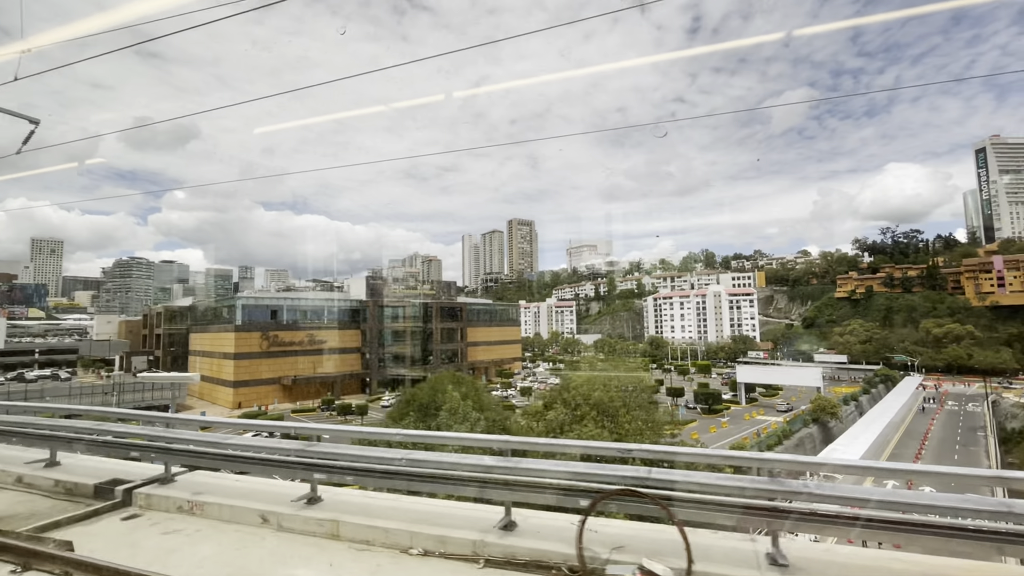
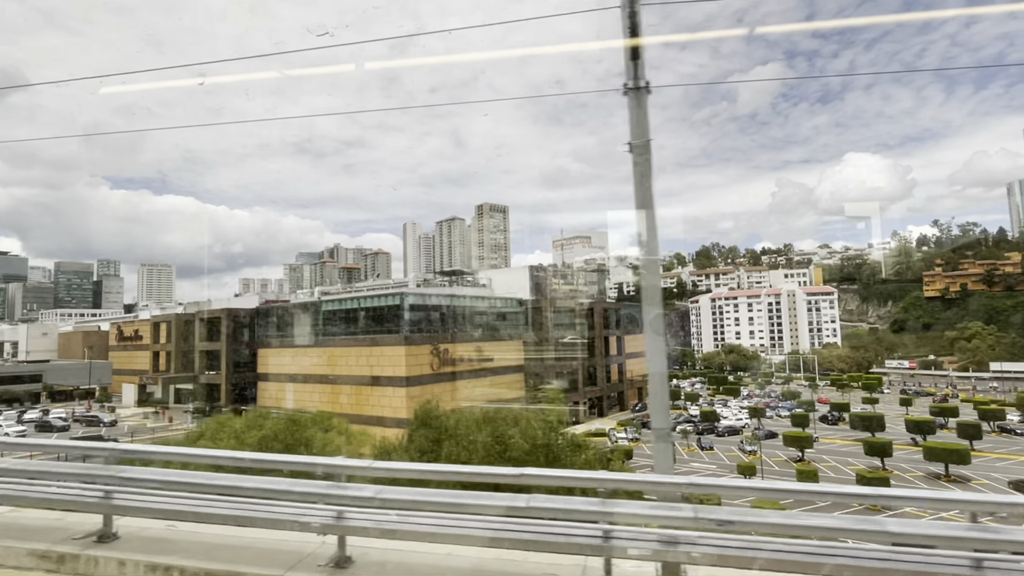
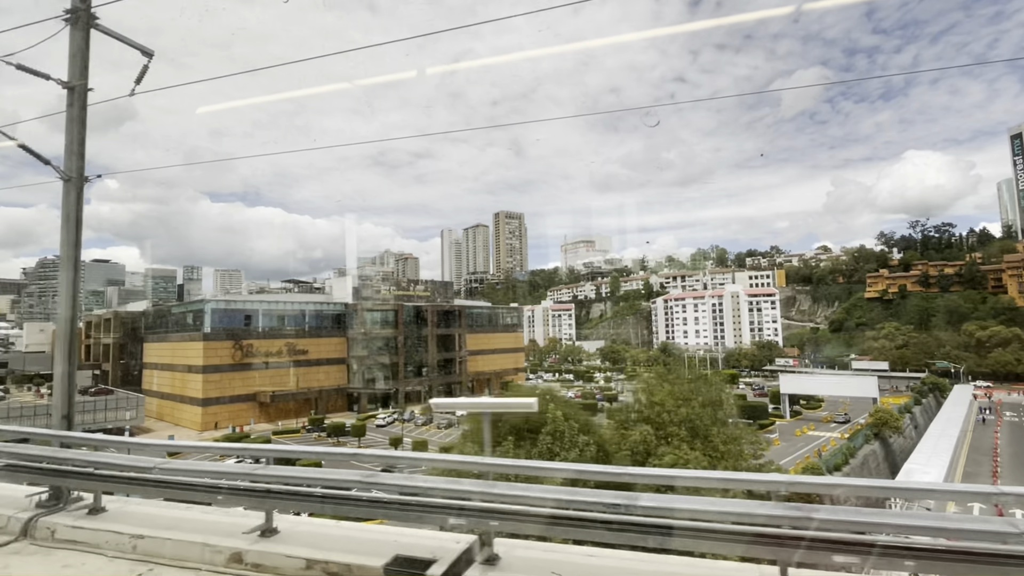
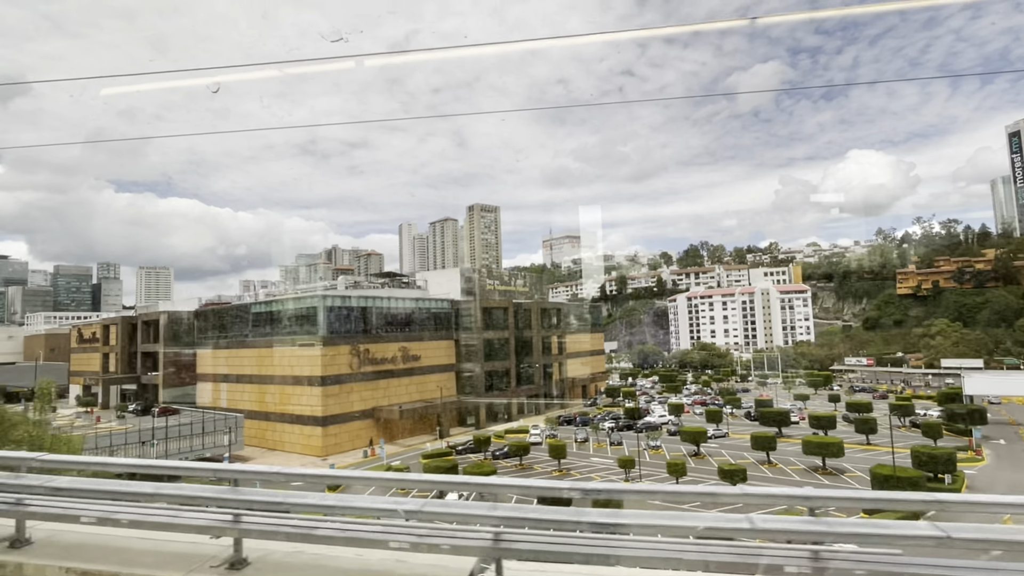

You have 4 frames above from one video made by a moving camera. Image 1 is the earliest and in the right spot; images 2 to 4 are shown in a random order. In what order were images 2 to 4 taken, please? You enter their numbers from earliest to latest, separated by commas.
3, 4, 2
